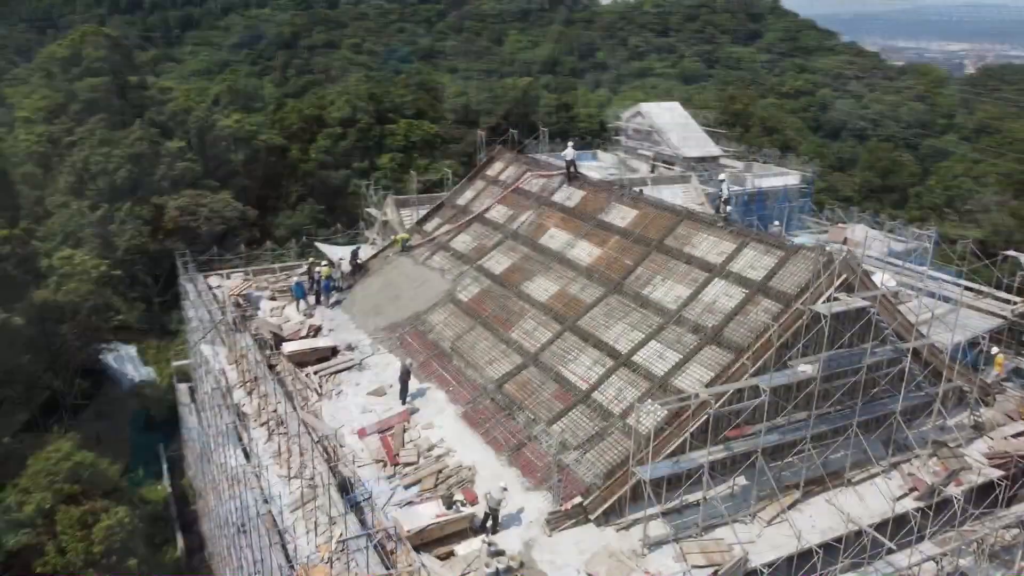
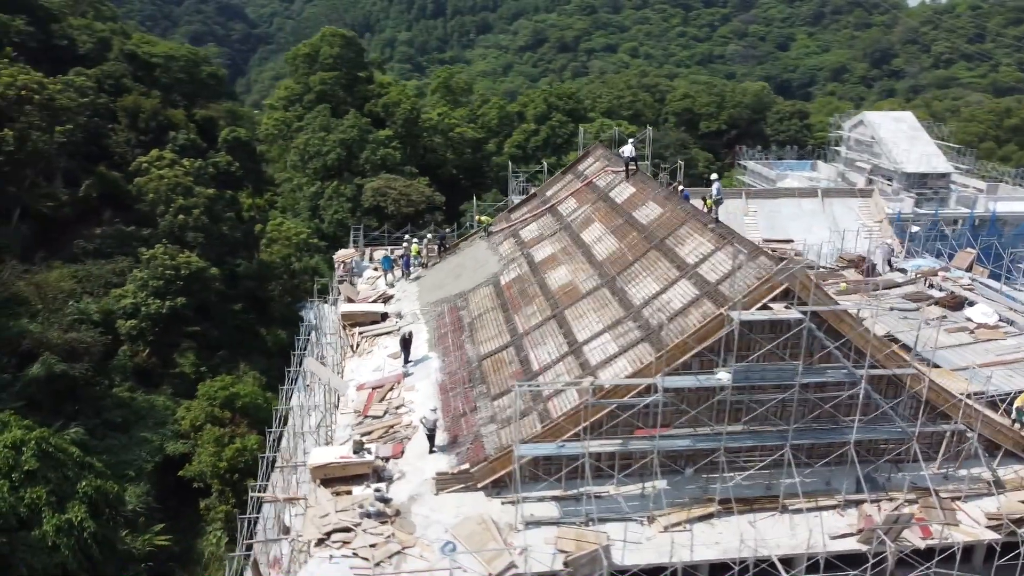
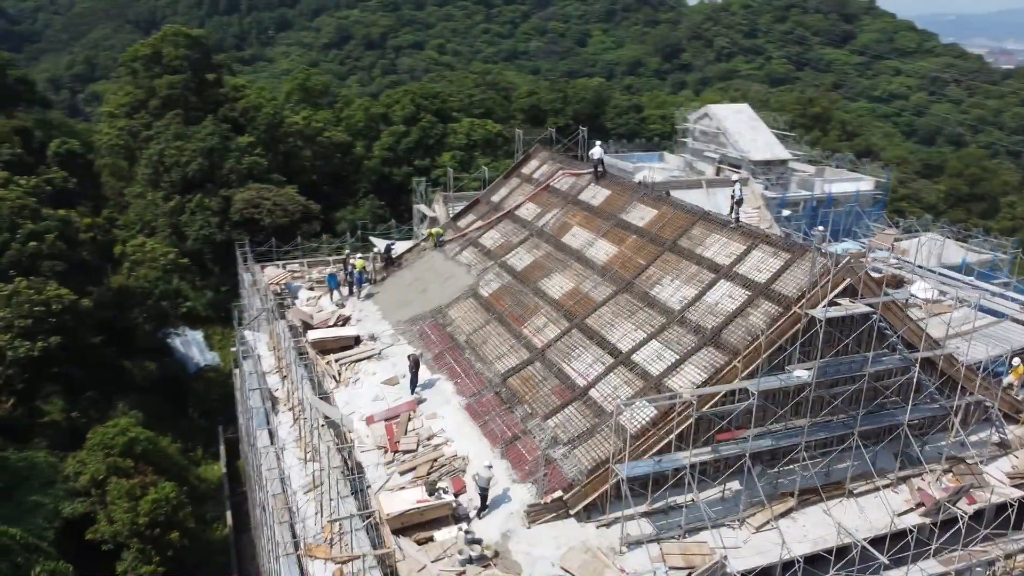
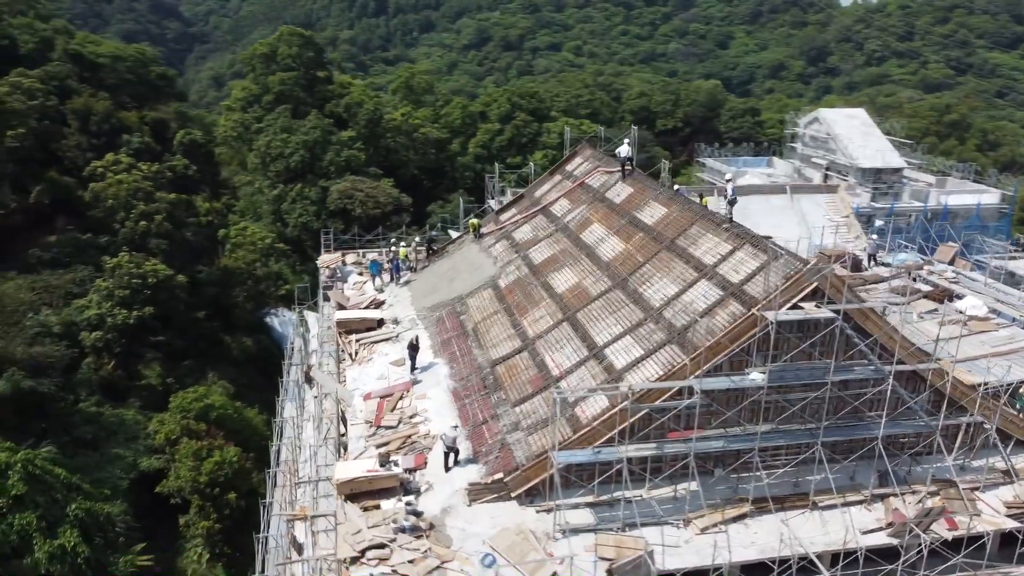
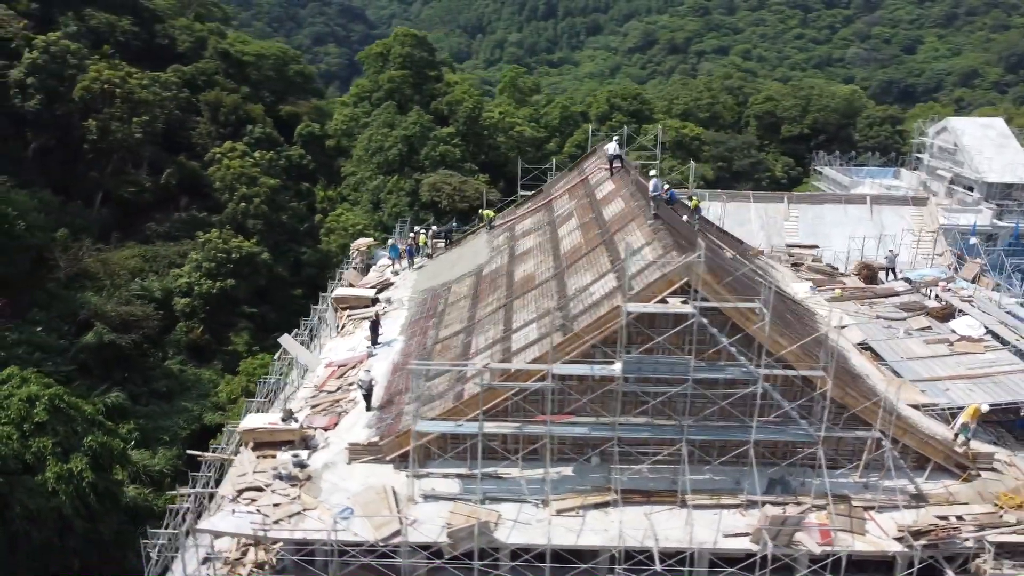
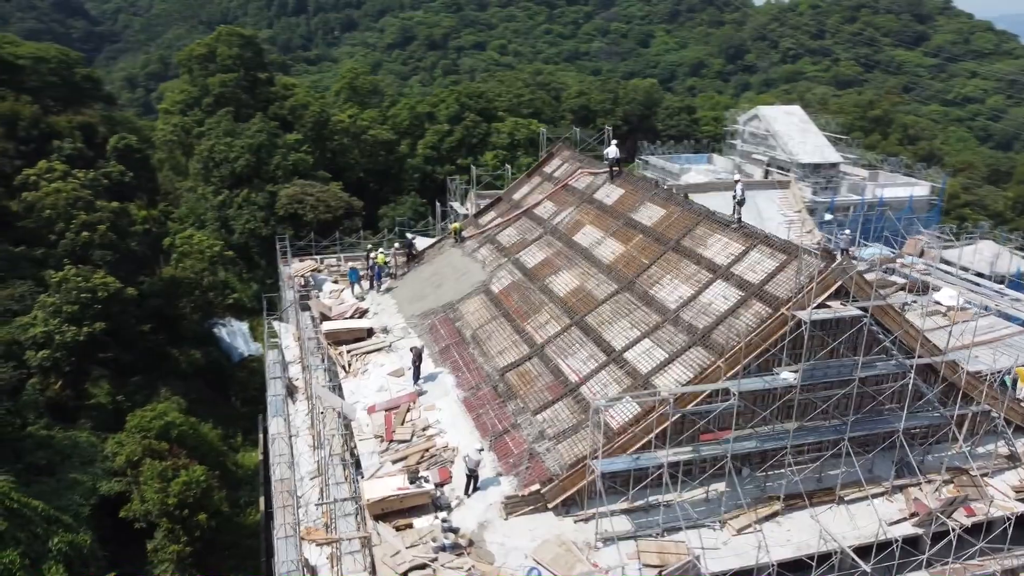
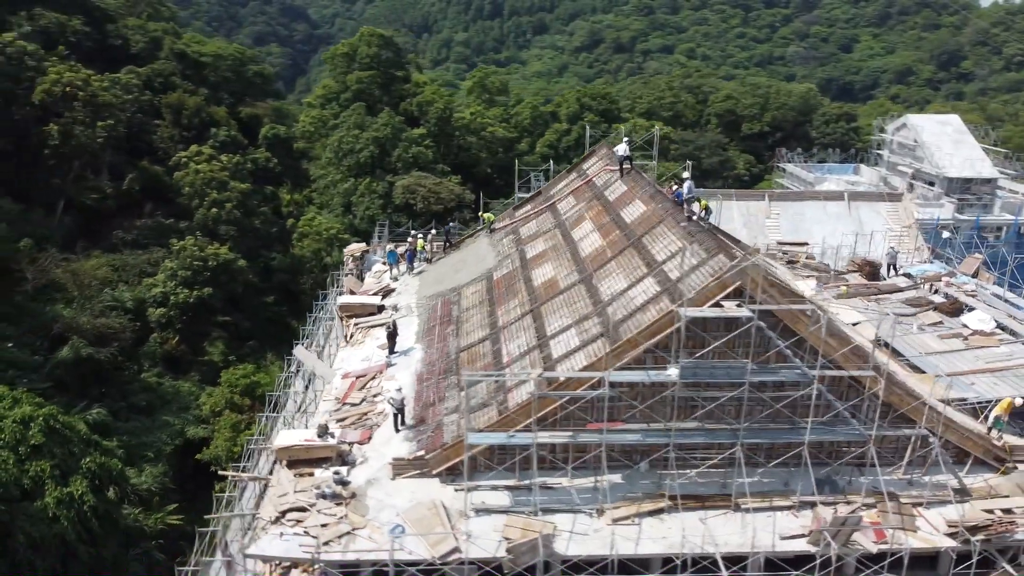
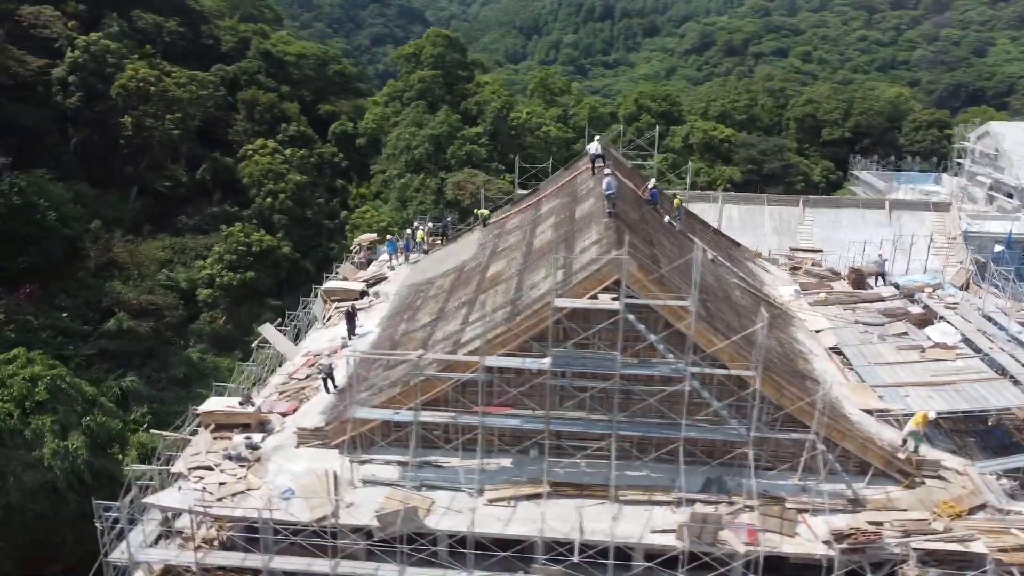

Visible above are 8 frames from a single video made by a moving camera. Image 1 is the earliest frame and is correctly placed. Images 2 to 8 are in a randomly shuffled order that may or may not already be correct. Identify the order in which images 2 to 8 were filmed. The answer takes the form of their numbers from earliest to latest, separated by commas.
3, 6, 4, 2, 7, 5, 8
